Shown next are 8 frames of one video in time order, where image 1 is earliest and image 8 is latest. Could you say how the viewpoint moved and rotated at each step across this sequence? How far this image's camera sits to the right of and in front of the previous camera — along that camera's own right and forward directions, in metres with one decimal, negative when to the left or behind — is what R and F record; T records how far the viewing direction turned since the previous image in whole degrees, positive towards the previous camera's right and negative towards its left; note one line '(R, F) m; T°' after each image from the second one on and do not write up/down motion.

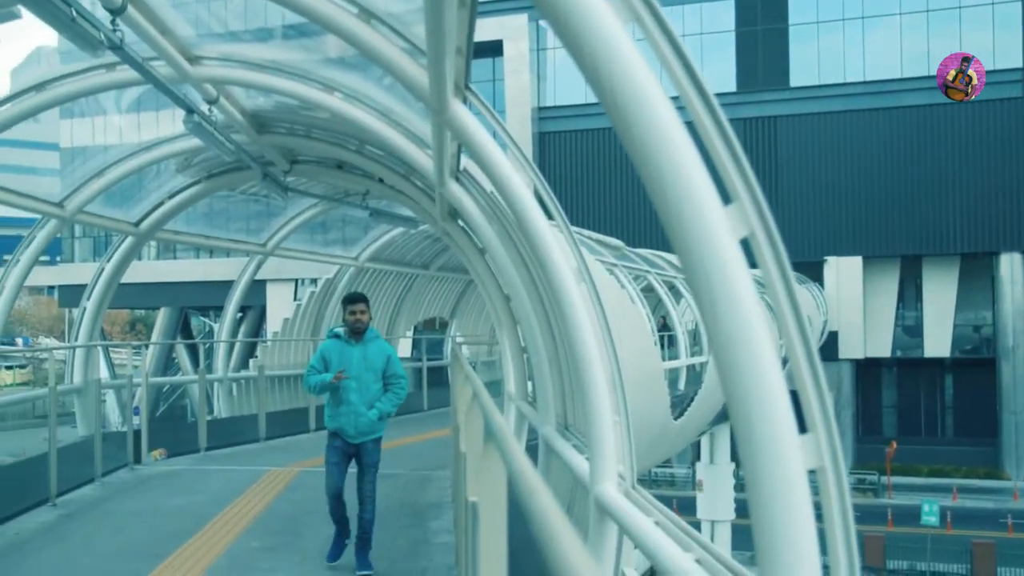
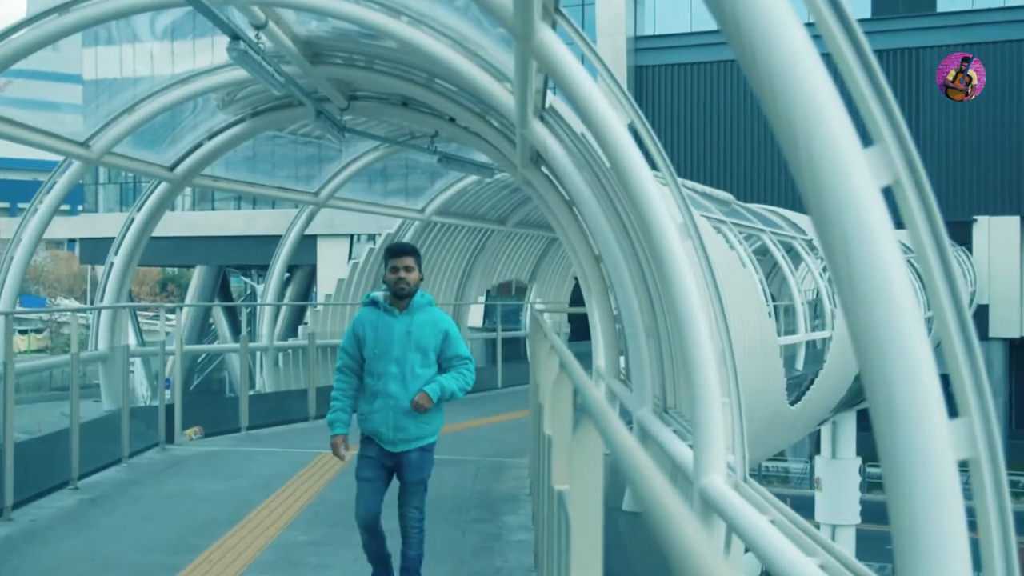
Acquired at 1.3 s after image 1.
(+0.3, +1.9) m; -4°
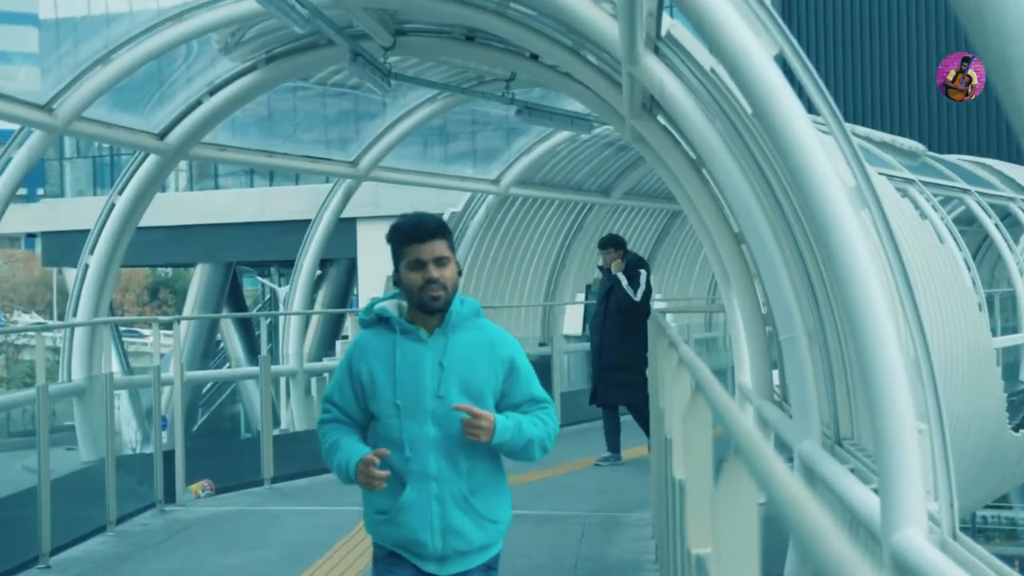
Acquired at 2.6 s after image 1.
(+0.2, +3.1) m; -5°
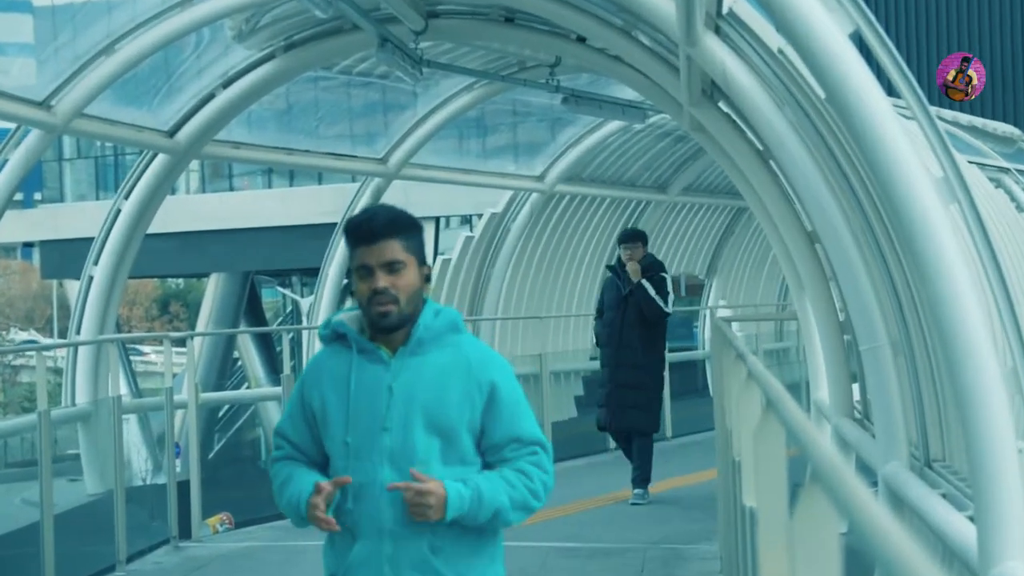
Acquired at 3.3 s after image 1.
(+0.1, +0.9) m; -2°
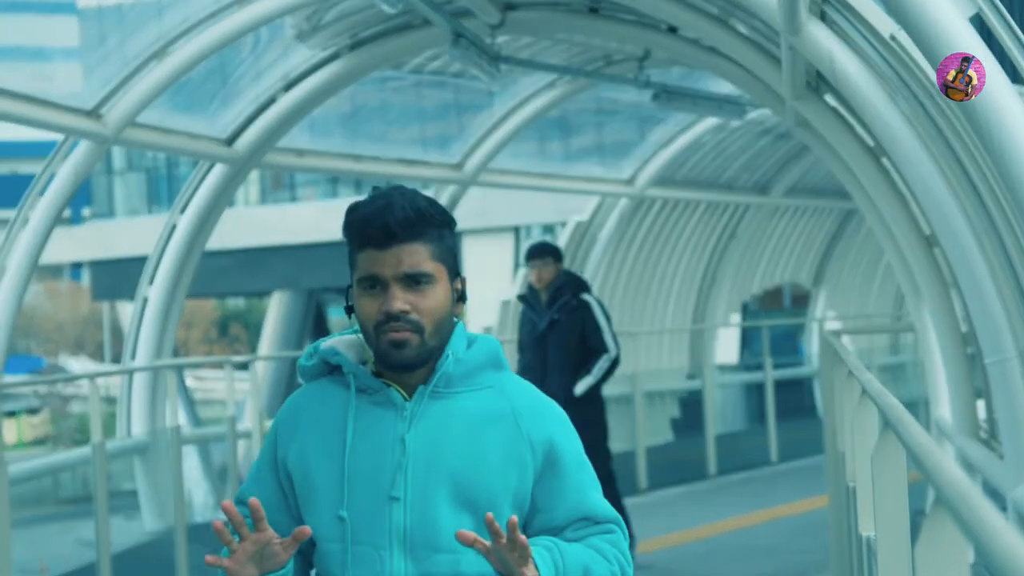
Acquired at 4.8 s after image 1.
(0.0, +0.6) m; -3°
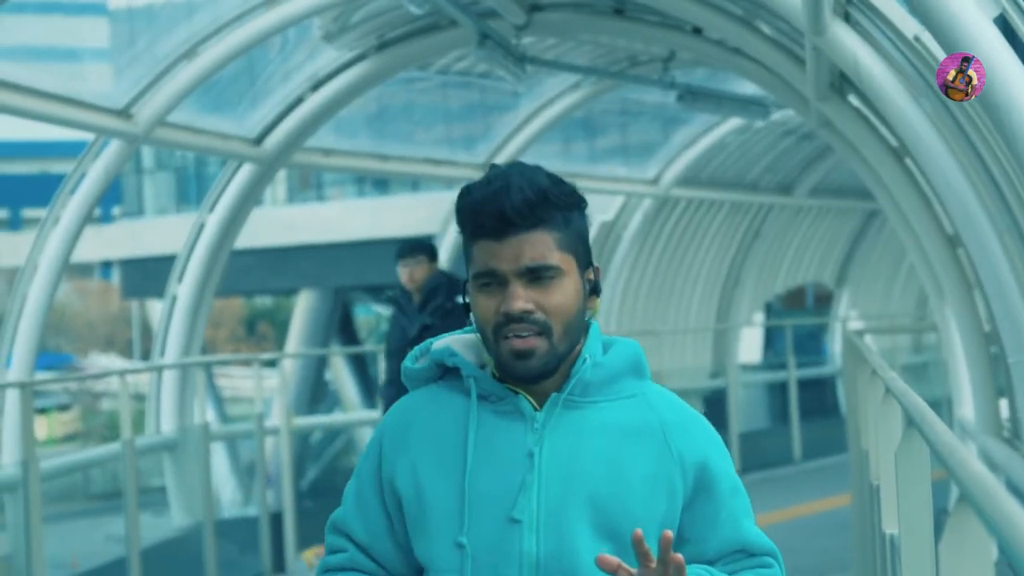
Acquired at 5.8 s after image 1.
(0.0, -0.1) m; -1°
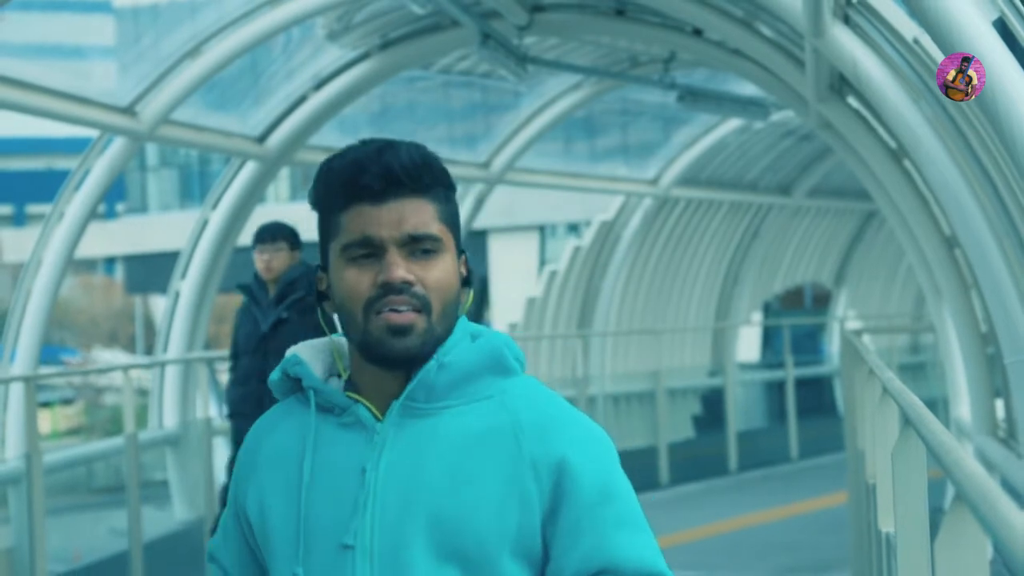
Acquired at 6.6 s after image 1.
(0.0, -0.1) m; 0°
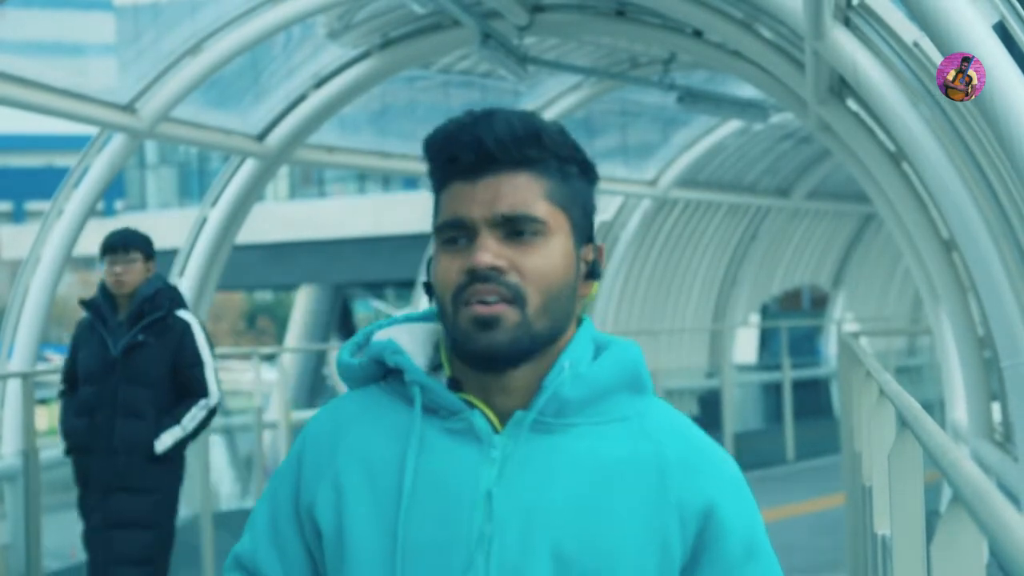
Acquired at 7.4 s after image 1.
(0.0, 0.0) m; 0°
